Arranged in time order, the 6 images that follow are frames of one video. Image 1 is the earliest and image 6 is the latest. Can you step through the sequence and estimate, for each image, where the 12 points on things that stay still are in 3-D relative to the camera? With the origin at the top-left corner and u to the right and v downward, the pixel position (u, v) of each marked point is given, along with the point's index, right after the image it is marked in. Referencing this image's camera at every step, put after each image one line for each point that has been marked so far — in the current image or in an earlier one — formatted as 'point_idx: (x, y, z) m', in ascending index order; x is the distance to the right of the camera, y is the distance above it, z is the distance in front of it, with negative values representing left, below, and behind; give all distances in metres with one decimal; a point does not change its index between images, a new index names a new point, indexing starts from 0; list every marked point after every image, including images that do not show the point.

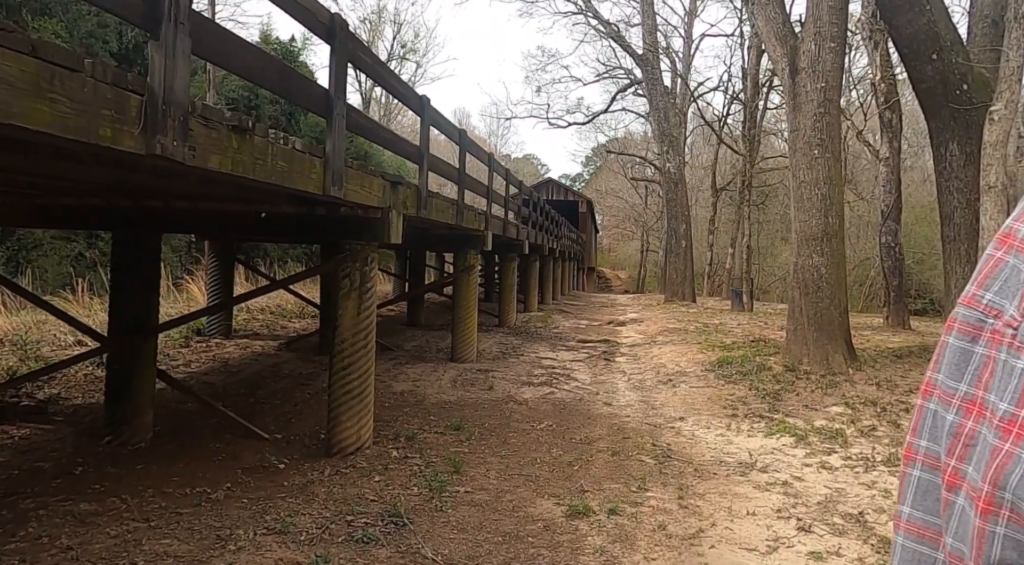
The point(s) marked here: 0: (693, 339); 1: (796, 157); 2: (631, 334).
0: (+2.9, -0.9, +12.1) m
1: (+3.1, +1.4, +8.2) m
2: (+2.2, -1.0, +14.1) m
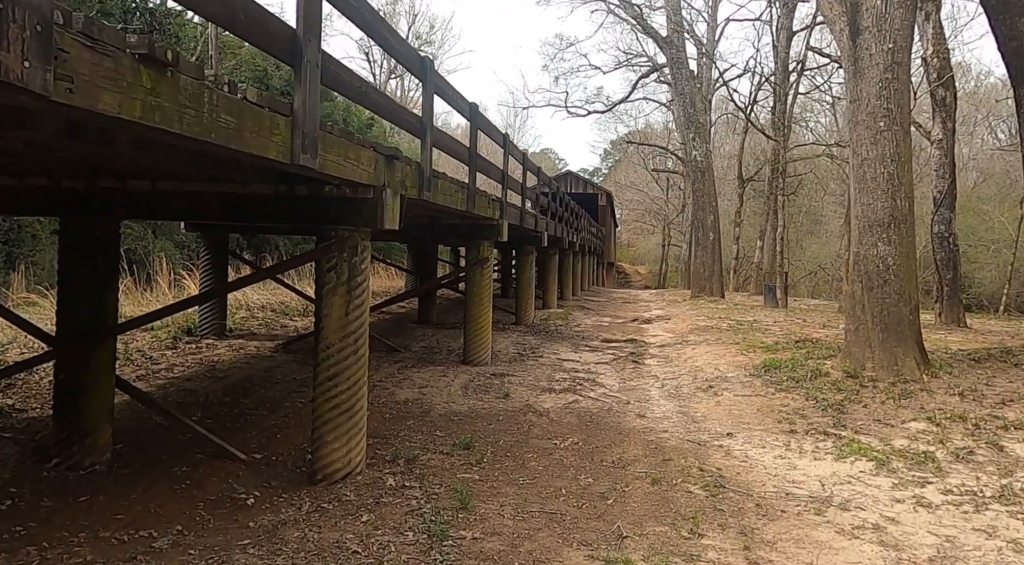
0: (+3.2, -0.8, +11.1) m
1: (+3.3, +1.4, +7.2) m
2: (+2.5, -0.9, +13.1) m
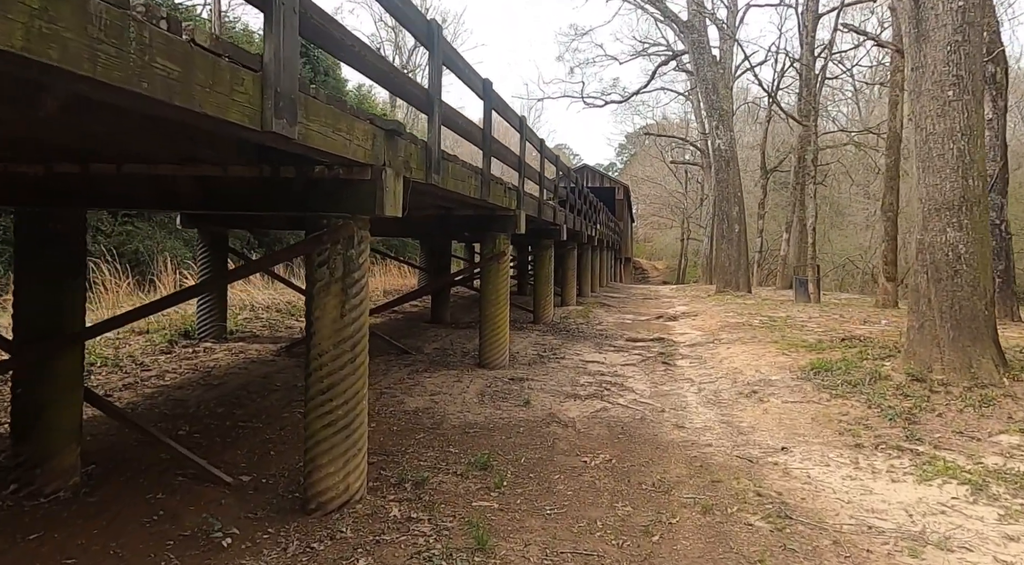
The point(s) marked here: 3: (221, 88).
0: (+3.4, -0.7, +10.3) m
1: (+3.4, +1.5, +6.4) m
2: (+2.8, -0.8, +12.3) m
3: (-1.0, +0.7, +2.6) m
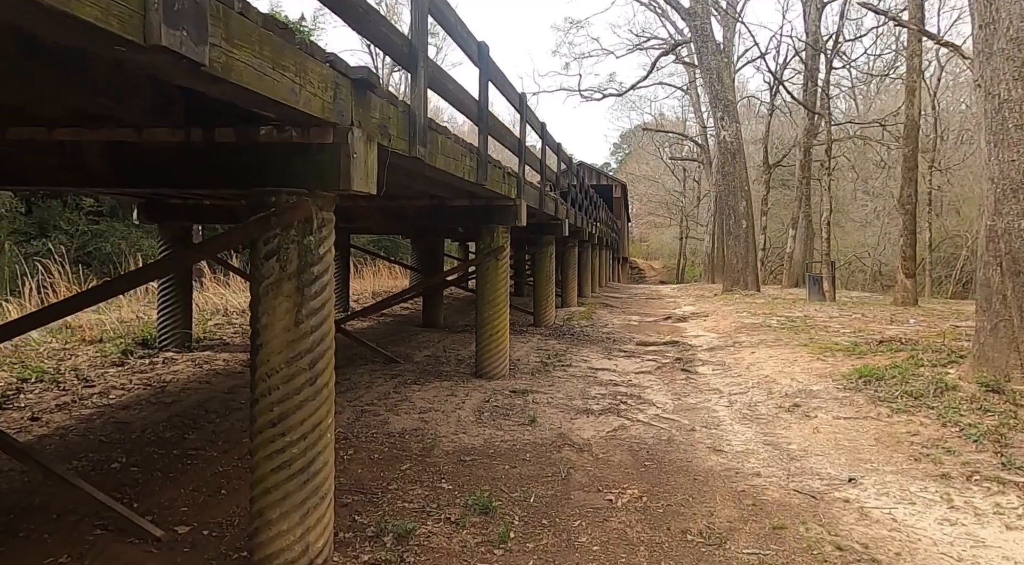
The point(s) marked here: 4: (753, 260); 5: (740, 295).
0: (+3.4, -0.7, +9.3) m
1: (+3.4, +1.6, +5.4) m
2: (+2.8, -0.7, +11.4) m
3: (-0.9, +0.7, +1.6) m
4: (+6.1, +0.6, +19.4) m
5: (+5.5, -0.3, +18.2) m
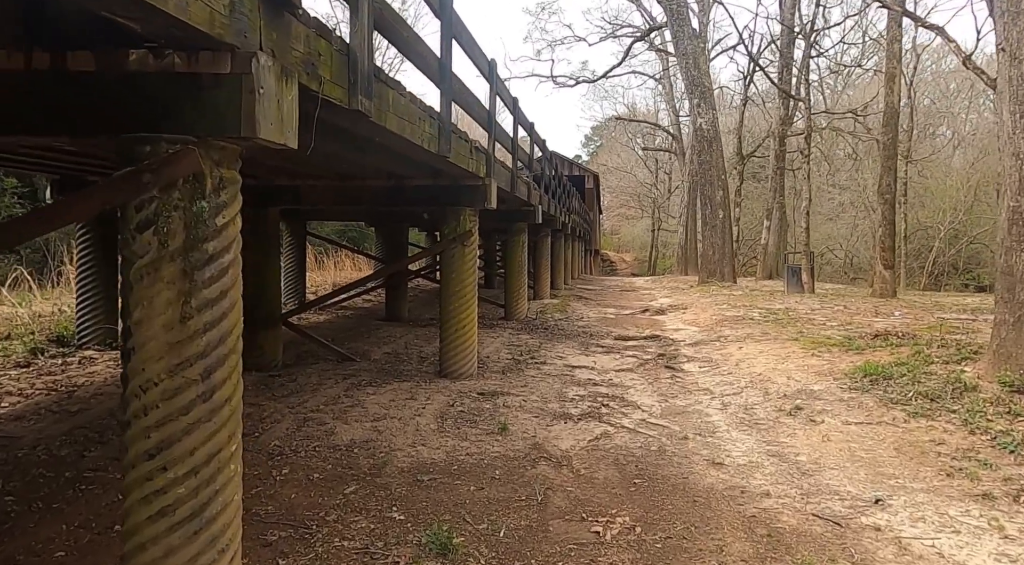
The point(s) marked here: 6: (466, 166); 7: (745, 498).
0: (+3.1, -0.6, +8.7) m
1: (+3.2, +1.6, +4.8) m
2: (+2.4, -0.6, +10.8) m
3: (-1.0, +0.7, +0.8) m
4: (+5.4, +0.8, +18.9) m
5: (+4.8, -0.1, +17.7) m
6: (-0.3, +0.9, +5.6) m
7: (+1.2, -1.1, +3.8) m
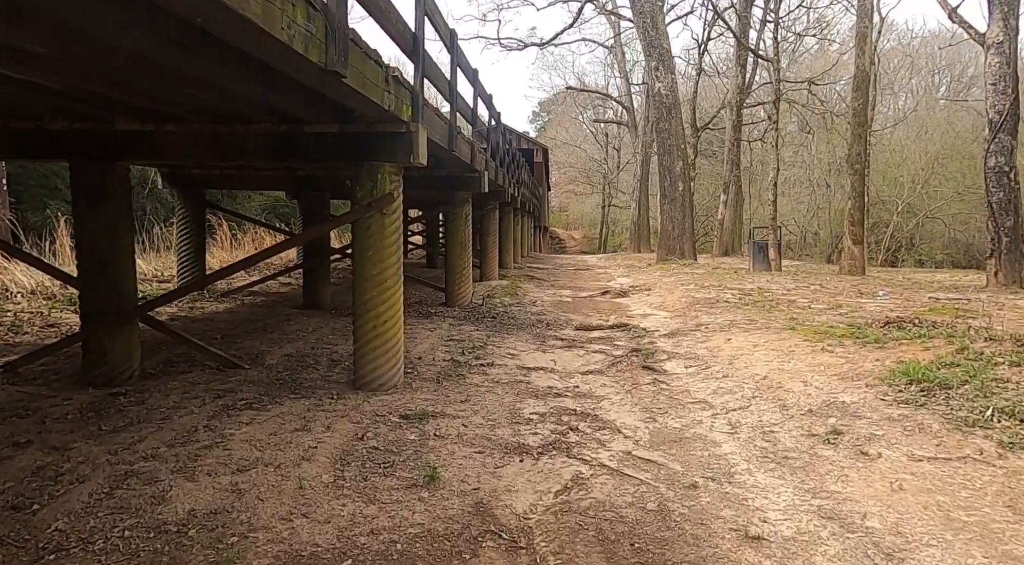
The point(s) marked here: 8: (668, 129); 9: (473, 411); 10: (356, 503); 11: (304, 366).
0: (+2.5, -0.4, +7.4) m
1: (+2.9, +1.7, +3.4) m
2: (+1.7, -0.3, +9.4) m
3: (-1.0, +0.7, -0.8) m
4: (+4.1, +1.3, +17.6) m
5: (+3.6, +0.4, +16.4) m
6: (-0.7, +1.0, +4.0) m
7: (+0.9, -1.0, +2.3) m
8: (+3.6, +3.6, +17.5) m
9: (-0.2, -0.8, +4.5) m
10: (-0.6, -0.9, +3.1) m
11: (-1.5, -0.6, +5.4) m
